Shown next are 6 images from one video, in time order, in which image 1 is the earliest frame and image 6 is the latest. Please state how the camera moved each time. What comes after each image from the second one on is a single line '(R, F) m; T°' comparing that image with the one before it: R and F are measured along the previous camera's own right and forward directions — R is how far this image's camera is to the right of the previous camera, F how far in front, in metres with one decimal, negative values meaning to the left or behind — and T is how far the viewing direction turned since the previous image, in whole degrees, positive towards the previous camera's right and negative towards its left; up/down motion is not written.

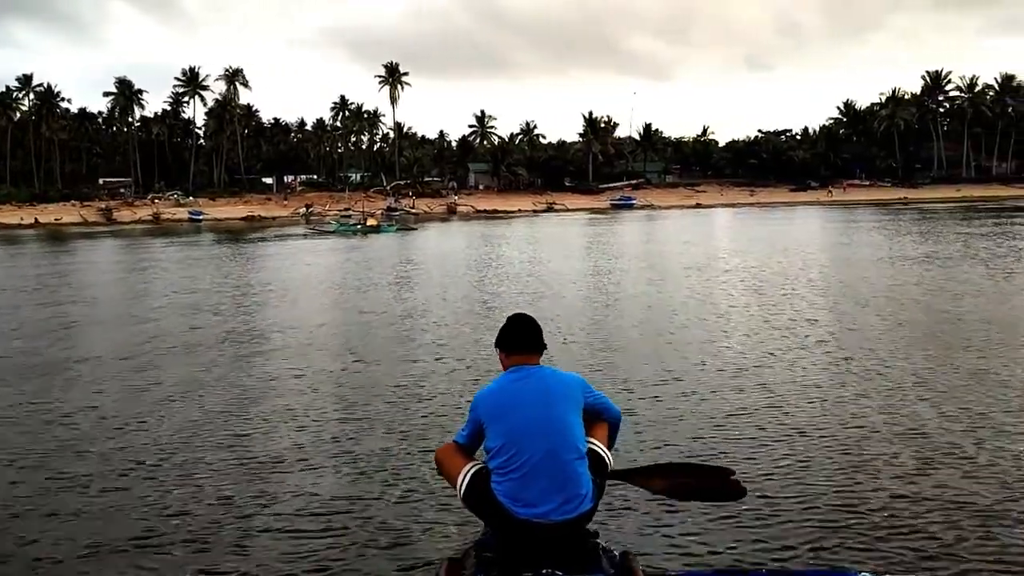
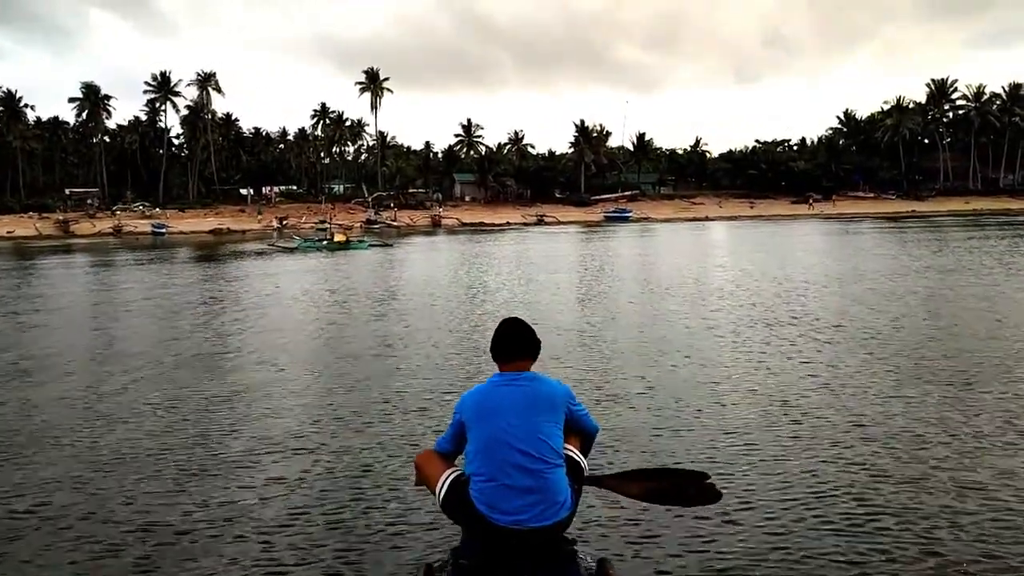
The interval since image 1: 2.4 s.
(0.0, +2.1) m; +1°
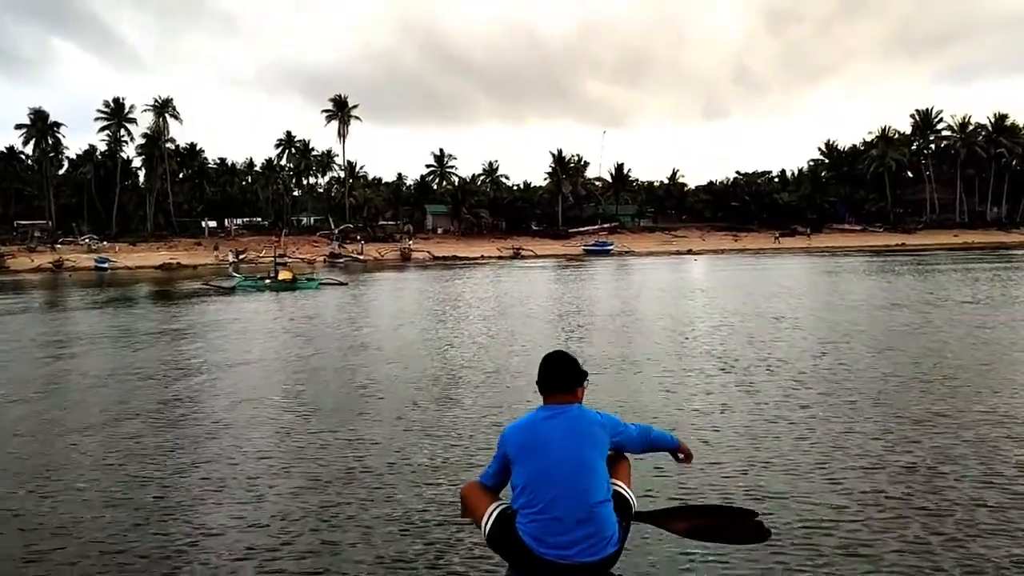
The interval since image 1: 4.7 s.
(-0.1, +2.0) m; +2°
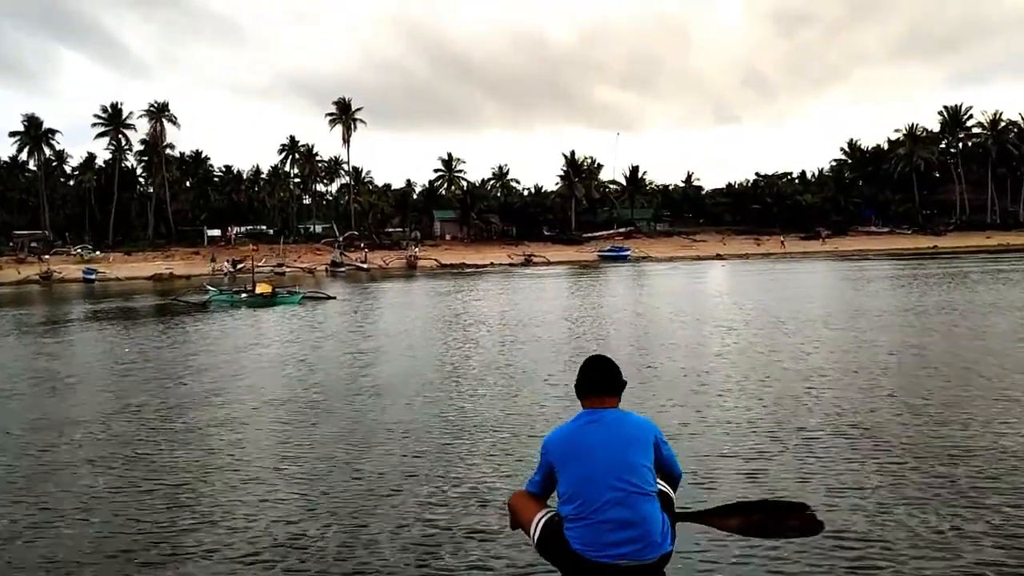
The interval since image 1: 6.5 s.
(0.0, +1.5) m; -1°
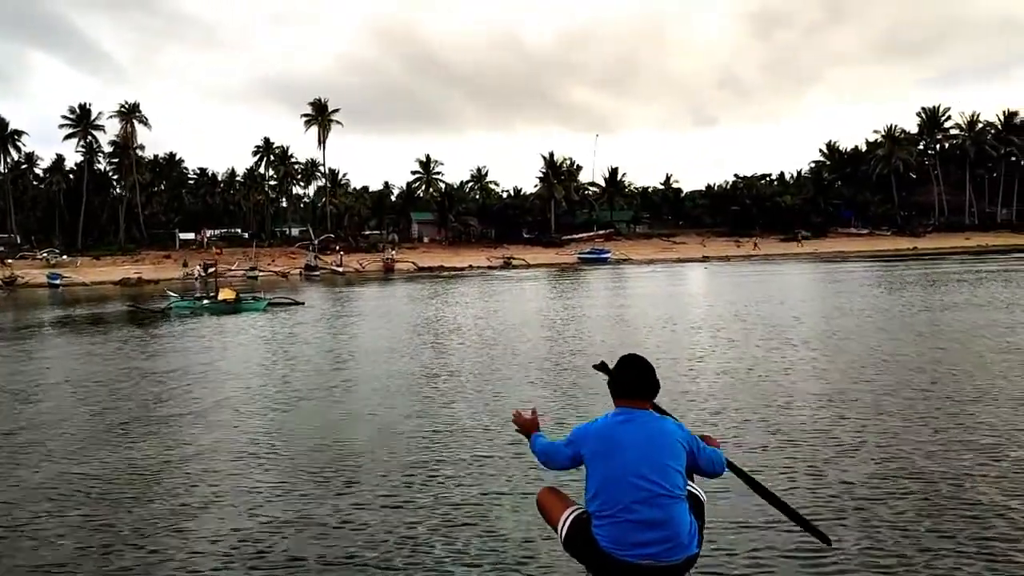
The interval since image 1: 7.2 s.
(0.0, +0.4) m; +1°
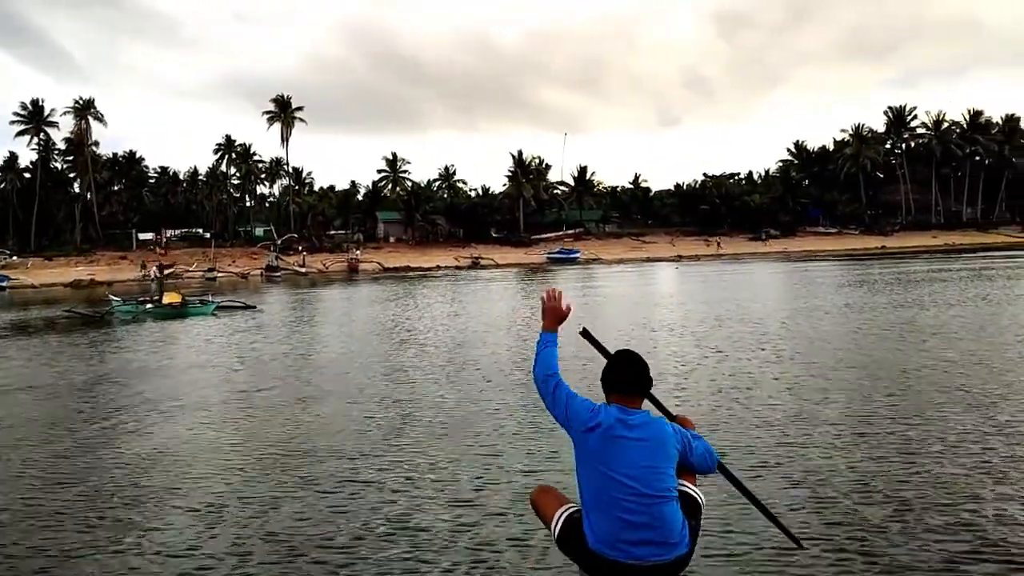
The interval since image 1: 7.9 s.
(0.0, +0.5) m; +2°
